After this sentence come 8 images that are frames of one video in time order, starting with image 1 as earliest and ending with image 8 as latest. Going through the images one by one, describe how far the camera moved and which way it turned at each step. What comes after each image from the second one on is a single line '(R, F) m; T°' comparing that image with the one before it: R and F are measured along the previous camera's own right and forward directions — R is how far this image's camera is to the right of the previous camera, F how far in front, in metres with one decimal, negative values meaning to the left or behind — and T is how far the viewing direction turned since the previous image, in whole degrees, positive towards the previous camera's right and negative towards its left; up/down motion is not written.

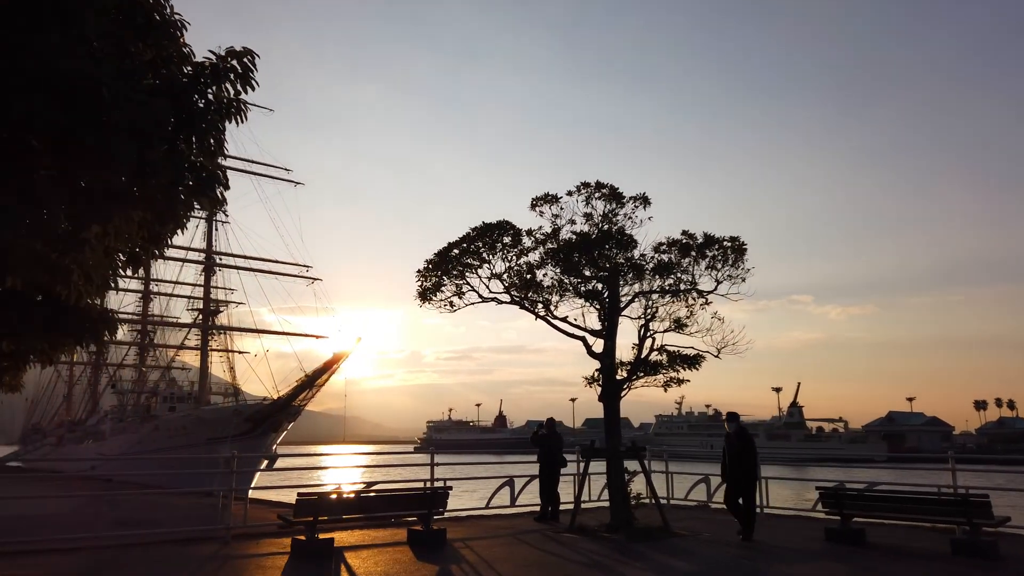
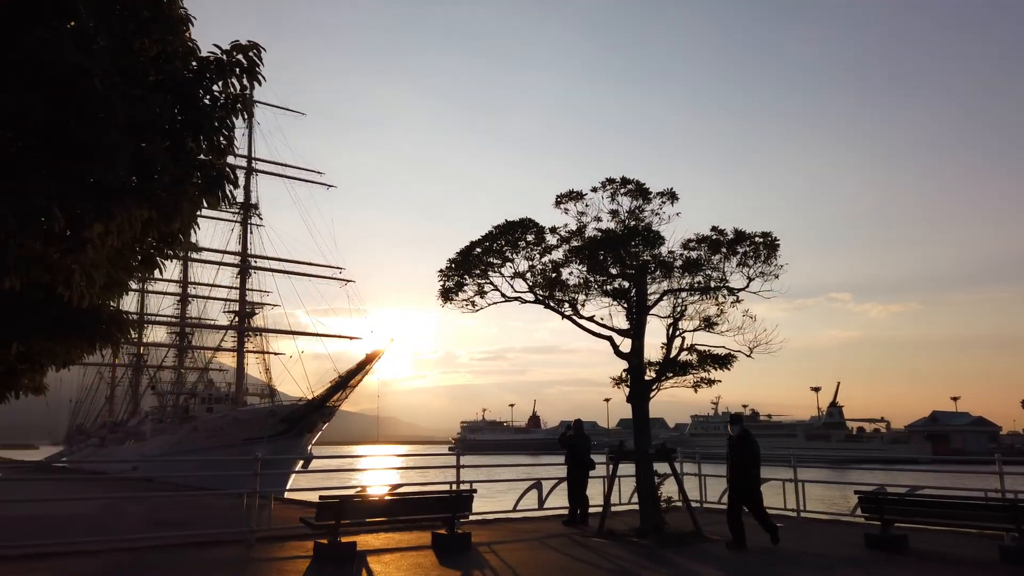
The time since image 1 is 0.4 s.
(+0.1, +0.2) m; -3°
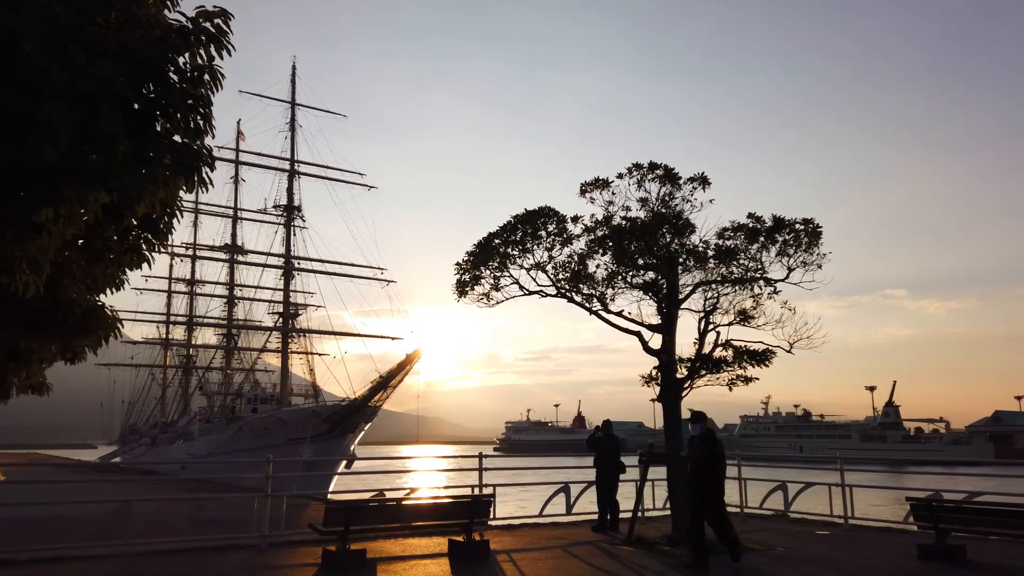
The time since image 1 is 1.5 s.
(+0.3, +0.5) m; -3°
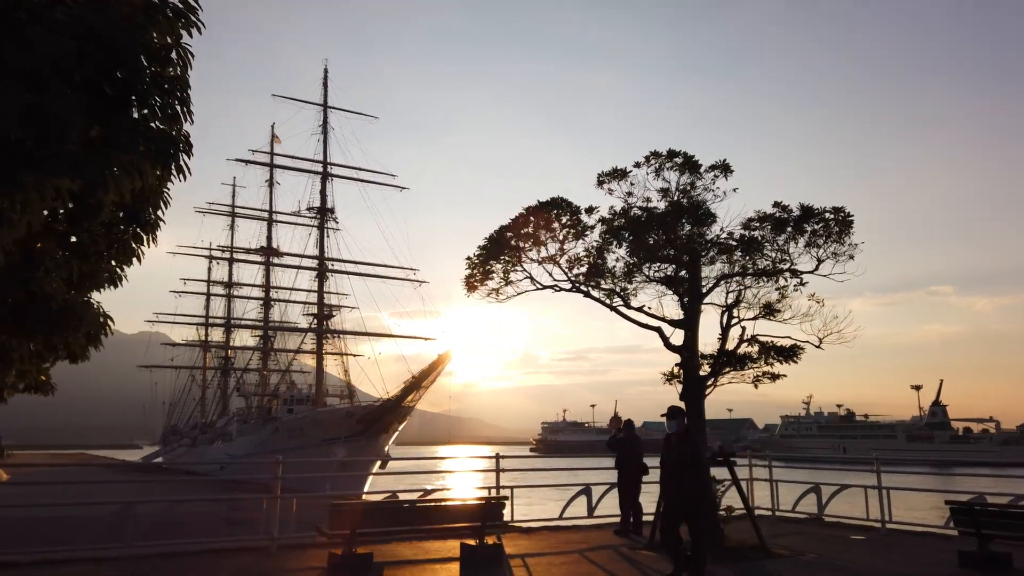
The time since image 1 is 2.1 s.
(+0.2, +0.3) m; -3°
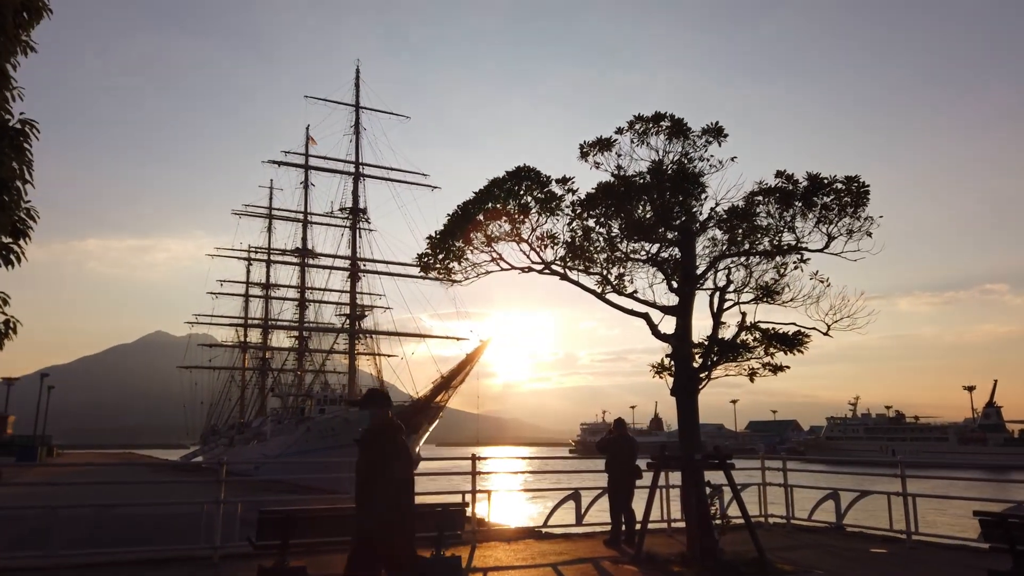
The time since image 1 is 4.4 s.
(+0.7, +0.9) m; -3°
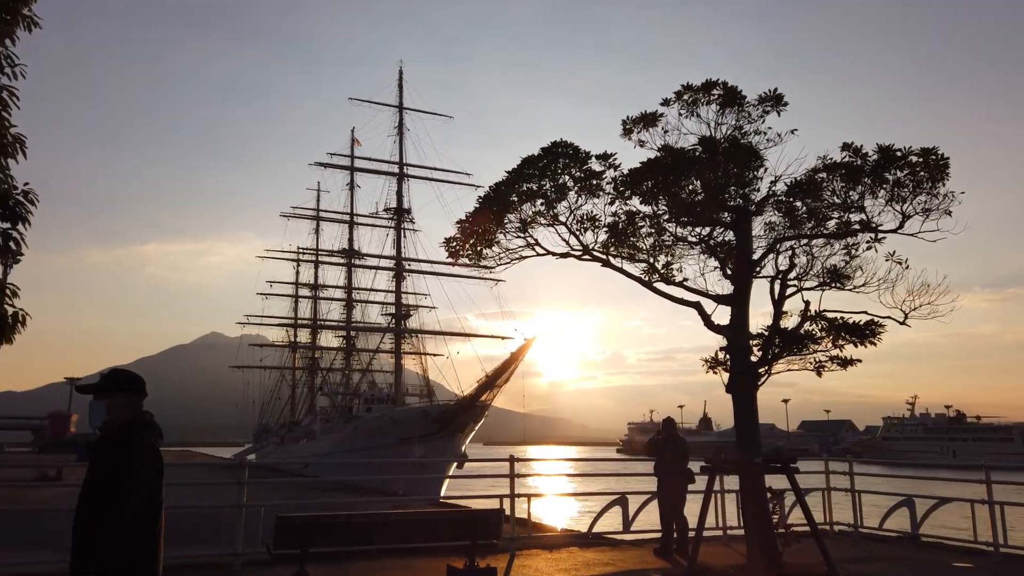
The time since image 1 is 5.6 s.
(+0.1, +0.6) m; -4°
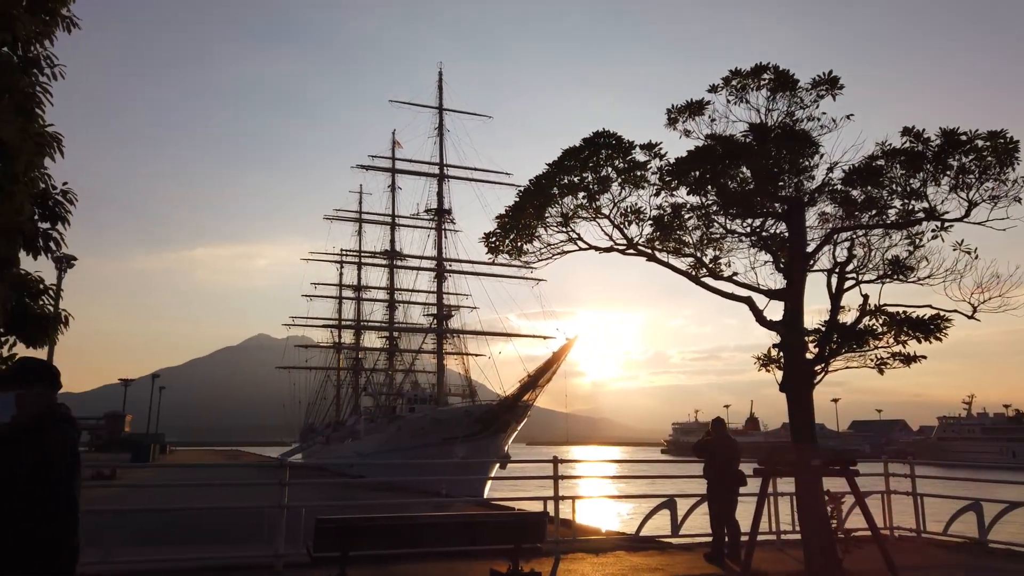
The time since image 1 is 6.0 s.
(0.0, +0.2) m; -3°
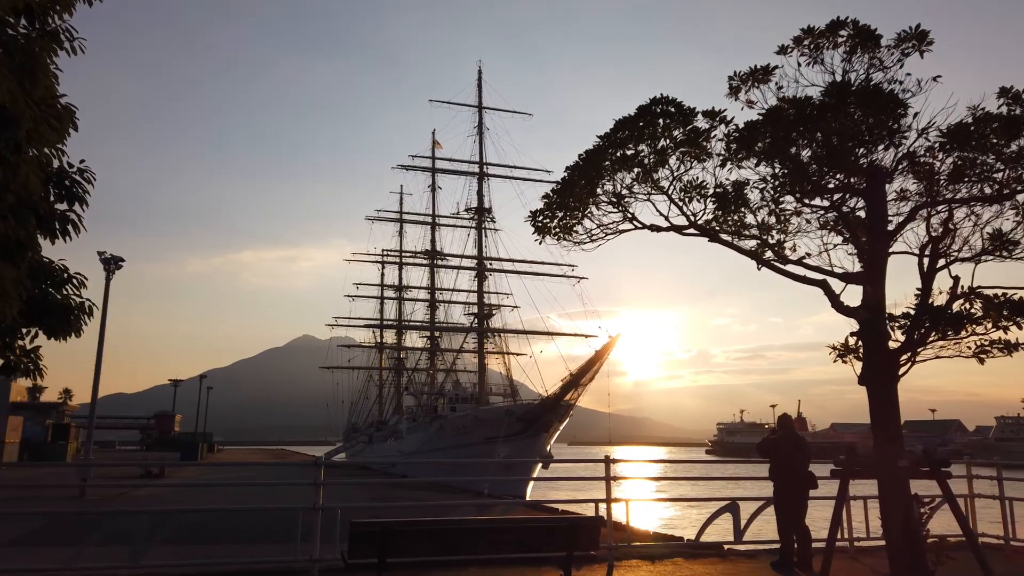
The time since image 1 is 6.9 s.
(-0.1, +0.5) m; -3°
